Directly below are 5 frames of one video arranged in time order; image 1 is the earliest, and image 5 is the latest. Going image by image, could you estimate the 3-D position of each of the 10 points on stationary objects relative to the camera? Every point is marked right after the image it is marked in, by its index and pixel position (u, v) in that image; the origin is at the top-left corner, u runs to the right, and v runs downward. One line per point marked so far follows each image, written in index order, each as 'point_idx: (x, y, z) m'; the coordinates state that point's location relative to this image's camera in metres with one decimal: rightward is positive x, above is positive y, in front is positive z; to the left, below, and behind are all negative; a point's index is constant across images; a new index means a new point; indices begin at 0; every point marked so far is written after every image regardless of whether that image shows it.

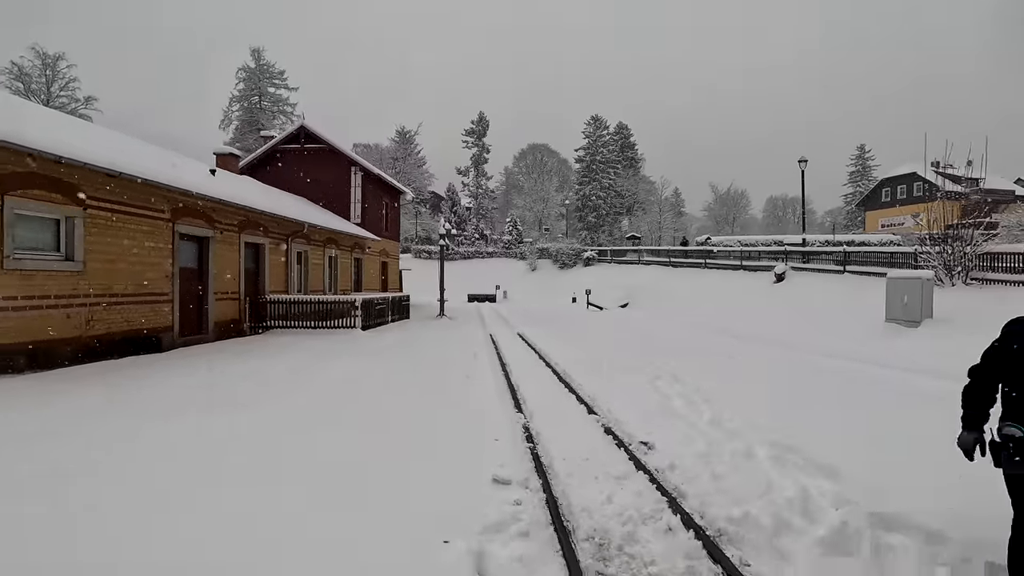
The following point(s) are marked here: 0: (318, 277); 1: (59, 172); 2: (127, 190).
0: (-7.3, +0.5, +19.9) m
1: (-7.9, +2.0, +9.2) m
2: (-7.8, +2.0, +10.7) m
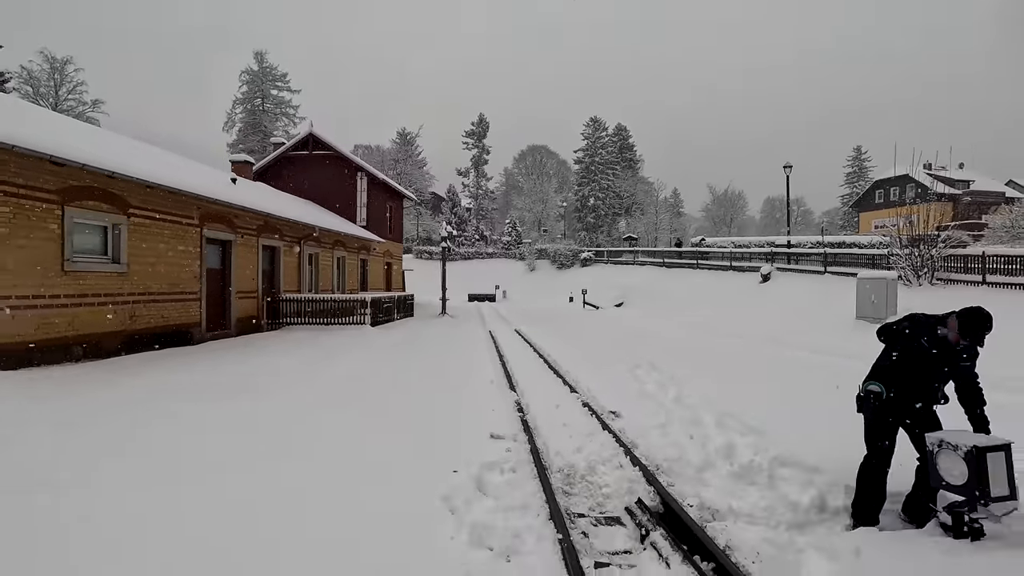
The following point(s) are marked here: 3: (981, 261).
0: (-7.3, +0.5, +21.1) m
1: (-8.0, +2.0, +10.4) m
2: (-7.9, +2.0, +11.9) m
3: (+15.1, +0.9, +17.1) m
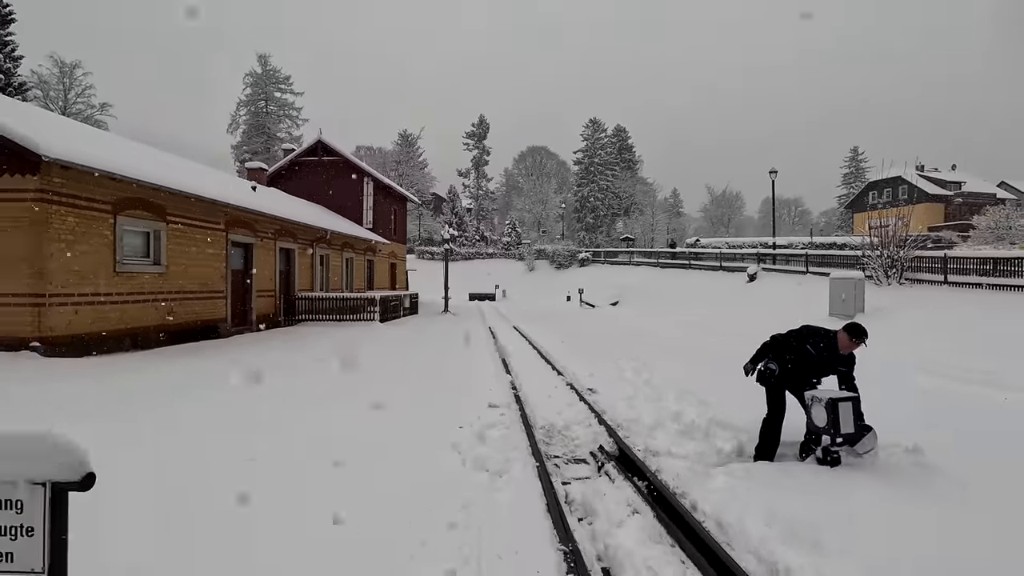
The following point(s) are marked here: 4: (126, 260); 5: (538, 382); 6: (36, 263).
0: (-7.4, +0.5, +22.4) m
1: (-8.1, +2.0, +11.7) m
2: (-7.9, +2.0, +13.3) m
3: (+15.0, +0.9, +18.4) m
4: (-8.3, +0.6, +11.3) m
5: (+0.4, -1.5, +8.7) m
6: (-8.5, +0.4, +9.5) m
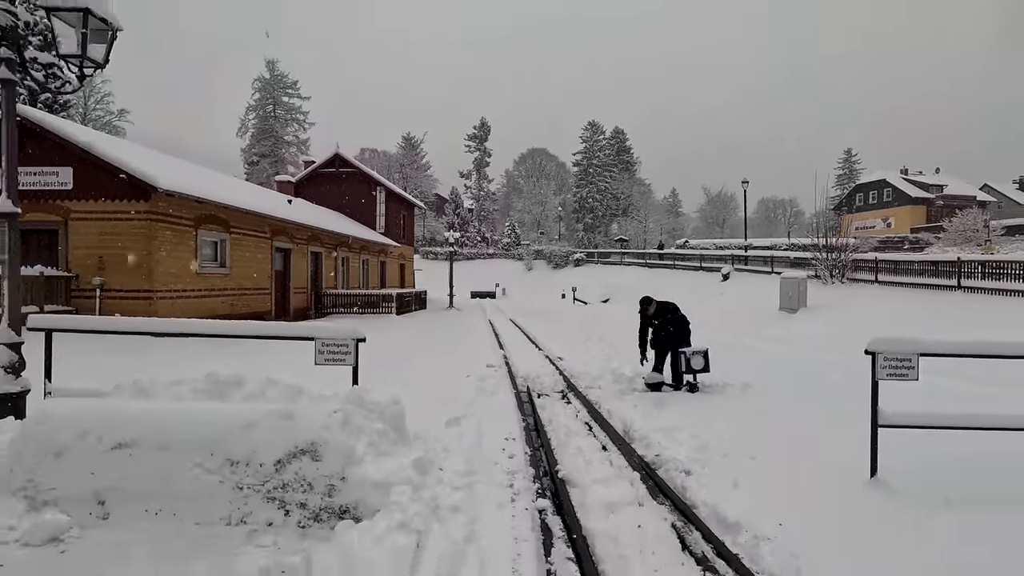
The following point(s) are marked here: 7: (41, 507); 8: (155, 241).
0: (-7.5, +0.6, +25.5) m
1: (-8.2, +2.1, +14.8) m
2: (-8.1, +2.1, +16.3) m
3: (+14.9, +1.0, +21.4) m
4: (-8.4, +0.7, +14.4) m
5: (+0.3, -1.5, +11.7) m
6: (-8.7, +0.5, +12.5) m
7: (-3.1, -1.4, +3.4) m
8: (-8.5, +1.1, +12.6) m
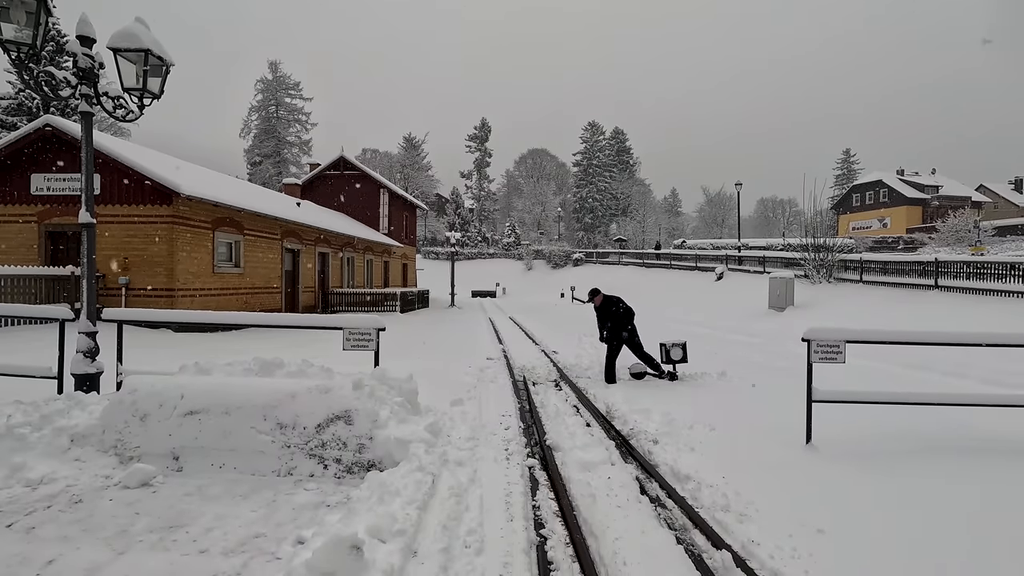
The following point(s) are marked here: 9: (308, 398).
0: (-7.5, +0.6, +26.3) m
1: (-8.3, +2.2, +15.7) m
2: (-8.1, +2.1, +17.2) m
3: (+14.8, +1.0, +22.2) m
4: (-8.5, +0.7, +15.3) m
5: (+0.2, -1.5, +12.5) m
6: (-8.7, +0.5, +13.4) m
7: (-3.1, -1.4, +4.3) m
8: (-8.6, +1.2, +13.5) m
9: (-1.7, -0.9, +4.4) m
